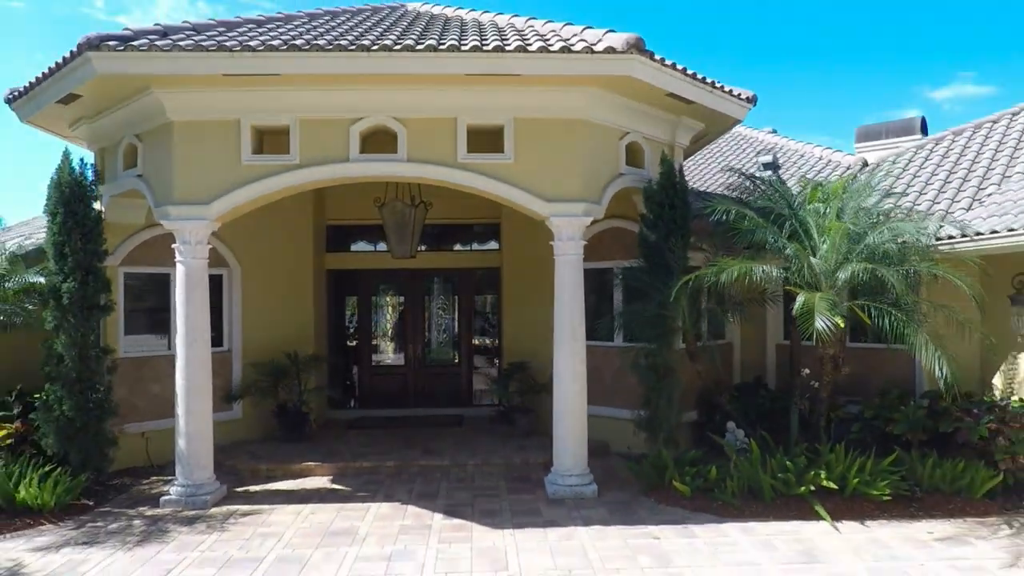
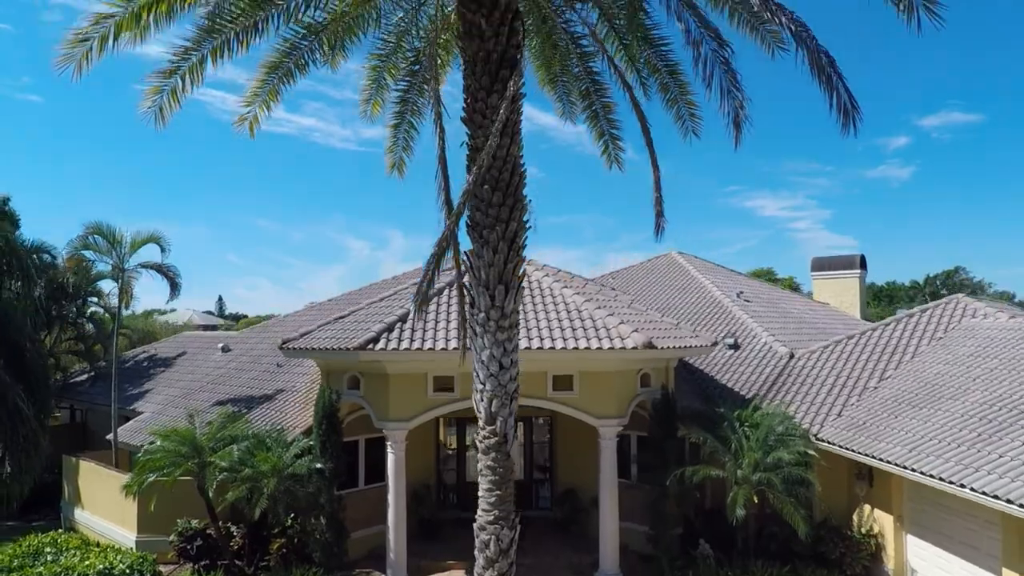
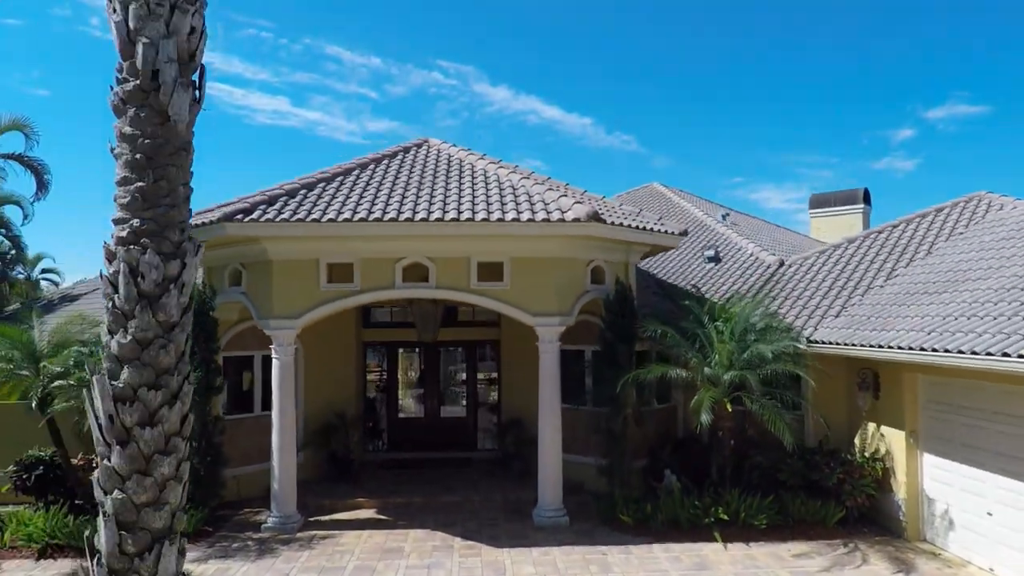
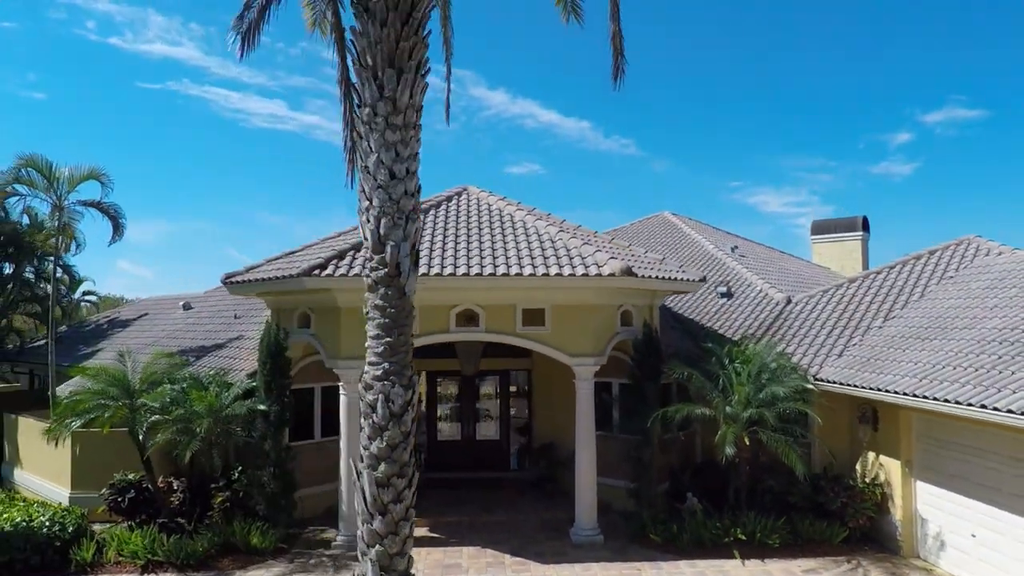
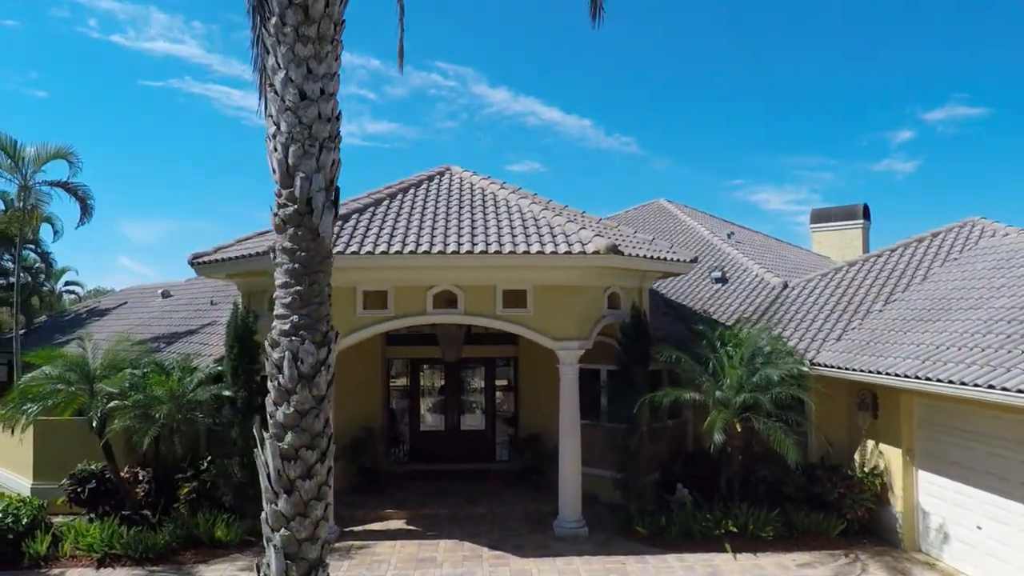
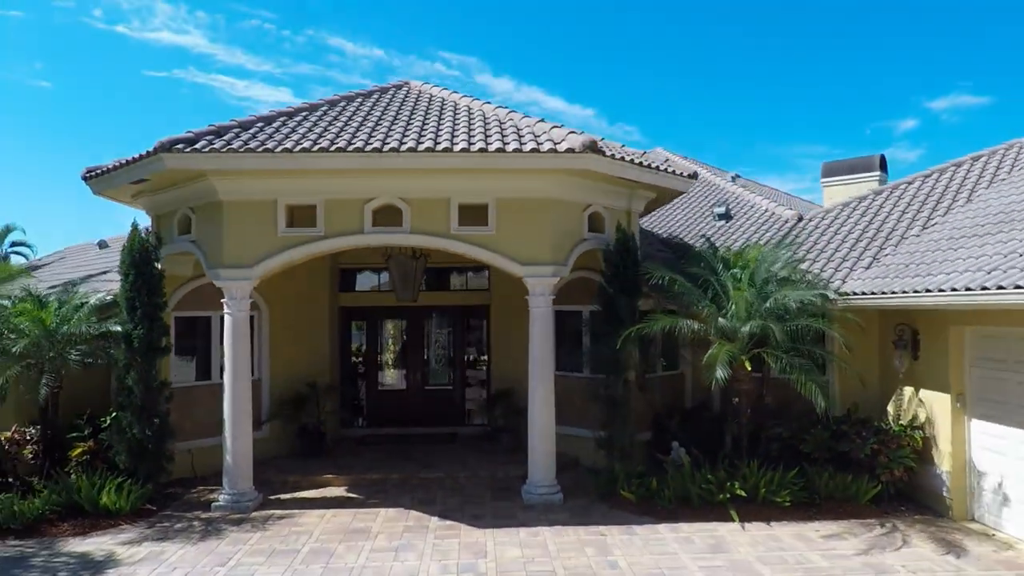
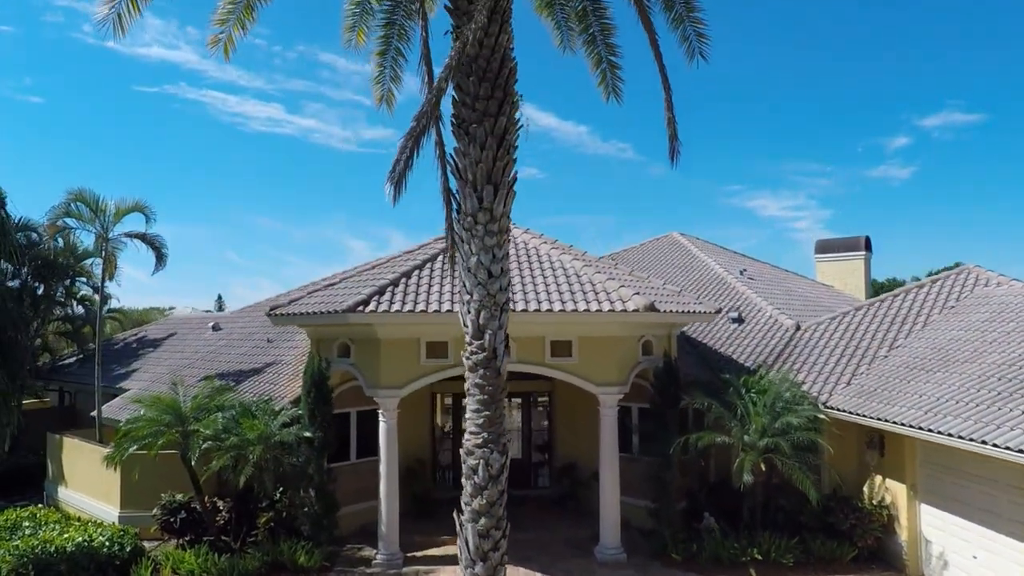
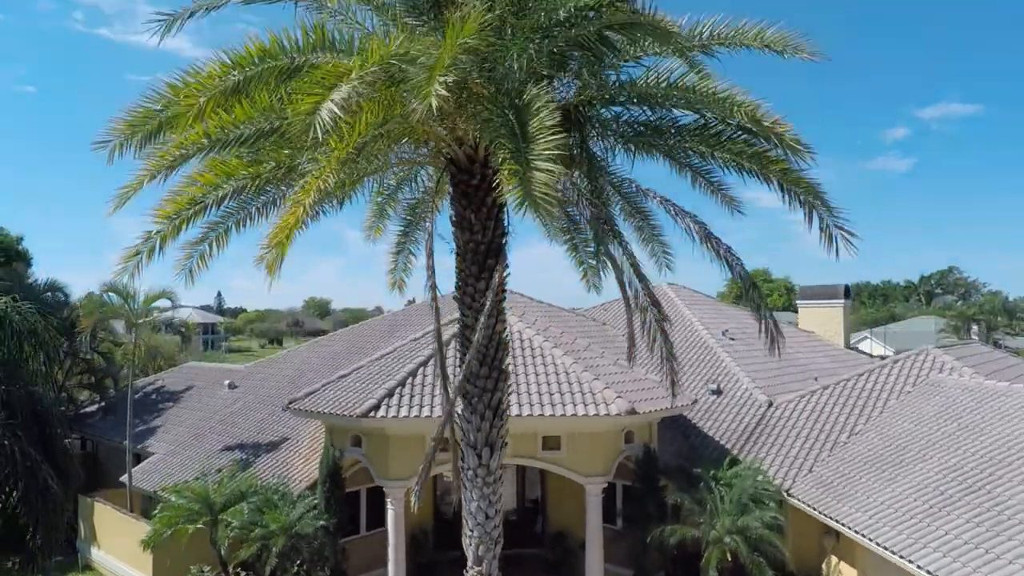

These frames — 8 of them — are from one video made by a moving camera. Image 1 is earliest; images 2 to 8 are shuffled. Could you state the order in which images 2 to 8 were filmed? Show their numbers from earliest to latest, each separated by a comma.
6, 3, 5, 4, 7, 2, 8
